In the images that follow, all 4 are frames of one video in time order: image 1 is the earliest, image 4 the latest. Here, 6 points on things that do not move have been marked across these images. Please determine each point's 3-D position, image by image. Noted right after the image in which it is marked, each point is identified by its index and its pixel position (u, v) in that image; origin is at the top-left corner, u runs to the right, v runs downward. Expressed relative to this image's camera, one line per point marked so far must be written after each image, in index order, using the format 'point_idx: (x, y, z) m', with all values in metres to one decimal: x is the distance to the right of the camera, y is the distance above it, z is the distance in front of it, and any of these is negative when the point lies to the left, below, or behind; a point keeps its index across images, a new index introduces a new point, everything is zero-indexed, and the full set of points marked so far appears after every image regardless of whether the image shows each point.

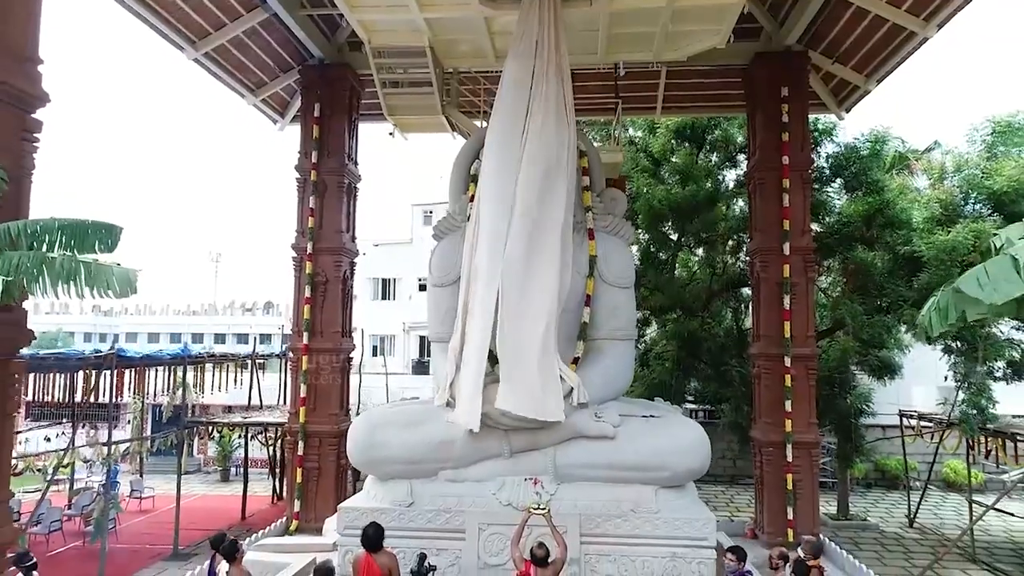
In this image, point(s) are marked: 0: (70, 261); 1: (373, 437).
0: (-1.6, +0.1, +2.4) m
1: (-0.9, -0.9, +4.3) m
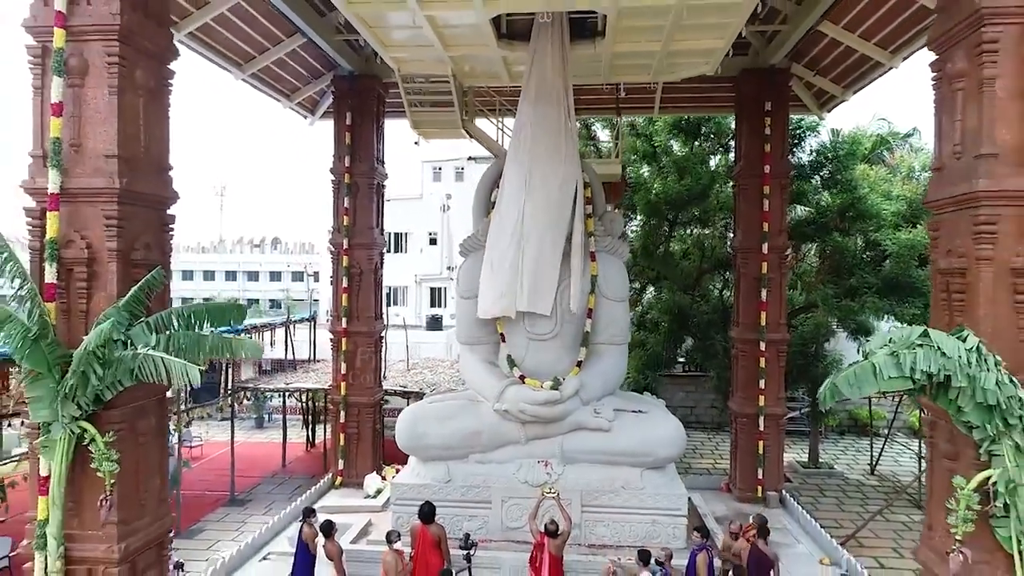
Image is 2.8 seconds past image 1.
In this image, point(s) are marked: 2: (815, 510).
0: (-1.5, -0.2, +3.4) m
1: (-0.7, -1.1, +5.4) m
2: (+3.9, -2.8, +8.9) m
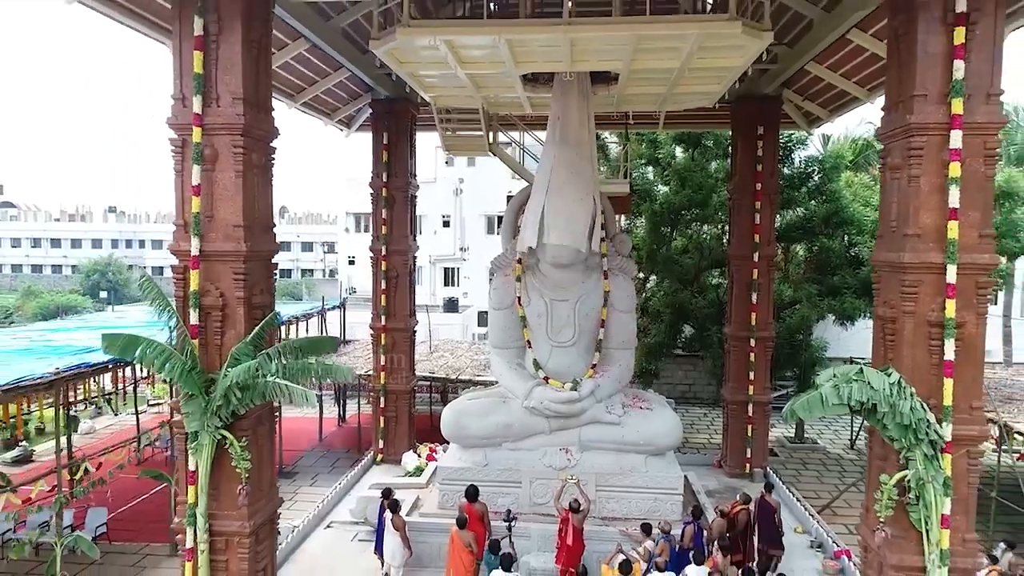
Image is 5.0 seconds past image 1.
0: (-1.2, -0.5, +4.5) m
1: (-0.5, -1.2, +6.5) m
2: (+4.1, -2.8, +10.1) m
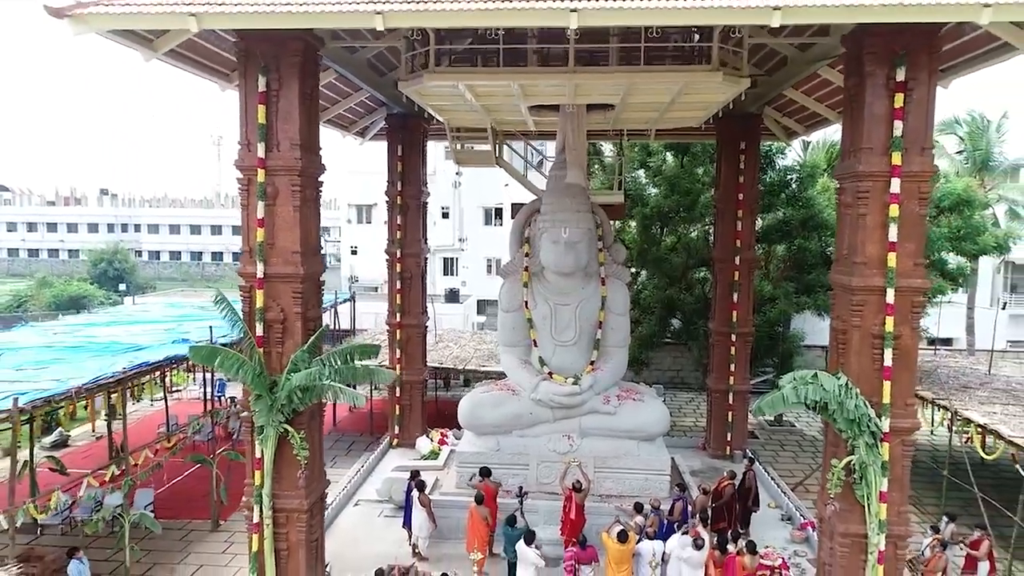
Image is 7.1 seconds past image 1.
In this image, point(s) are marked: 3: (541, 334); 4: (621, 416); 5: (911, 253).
0: (-1.1, -0.6, +5.3) m
1: (-0.4, -1.3, +7.4) m
2: (+4.2, -2.8, +11.0) m
3: (+0.3, -0.5, +7.7) m
4: (+1.2, -1.3, +7.3) m
5: (+2.8, +0.2, +4.9) m
